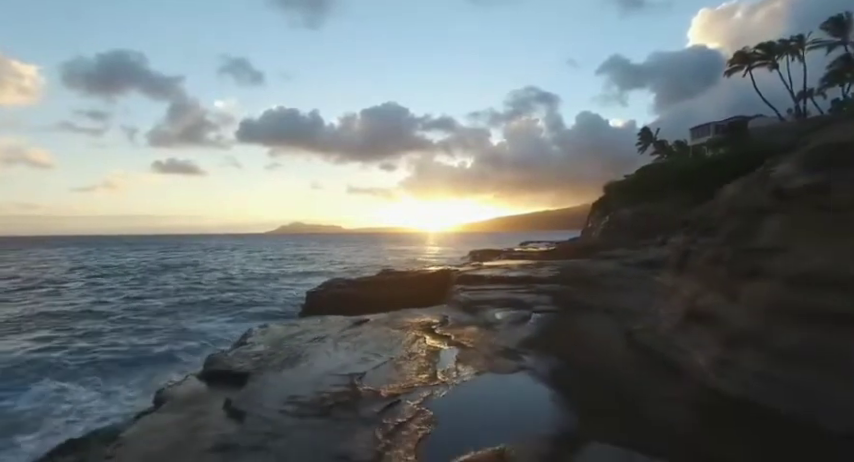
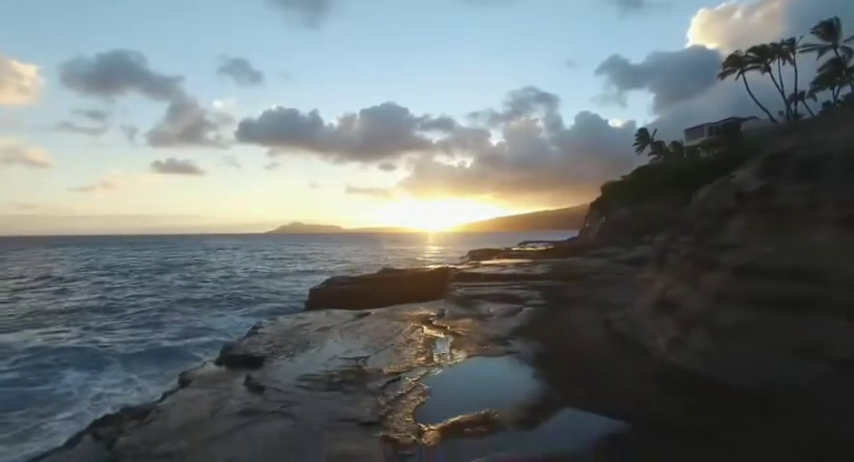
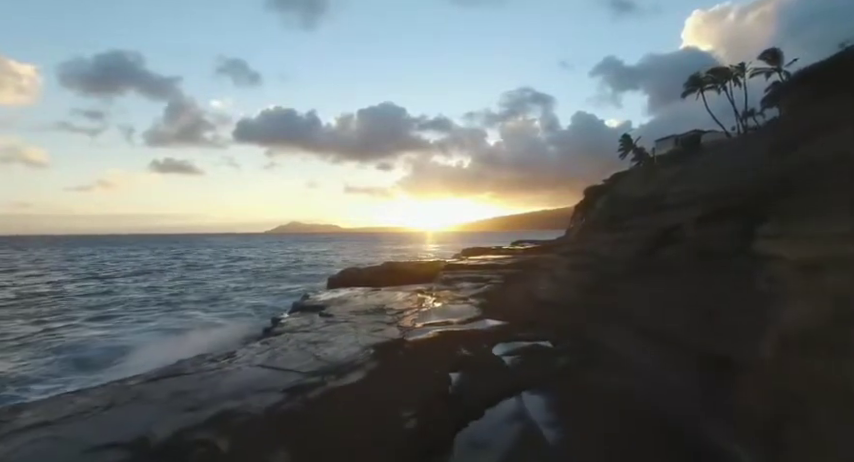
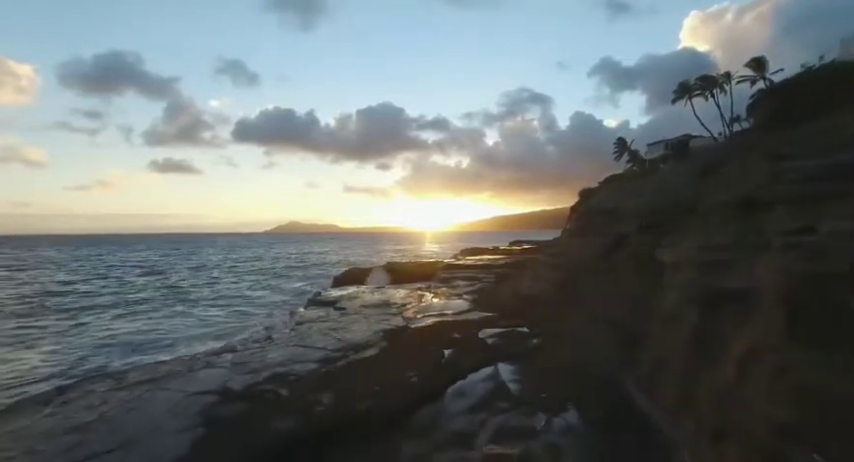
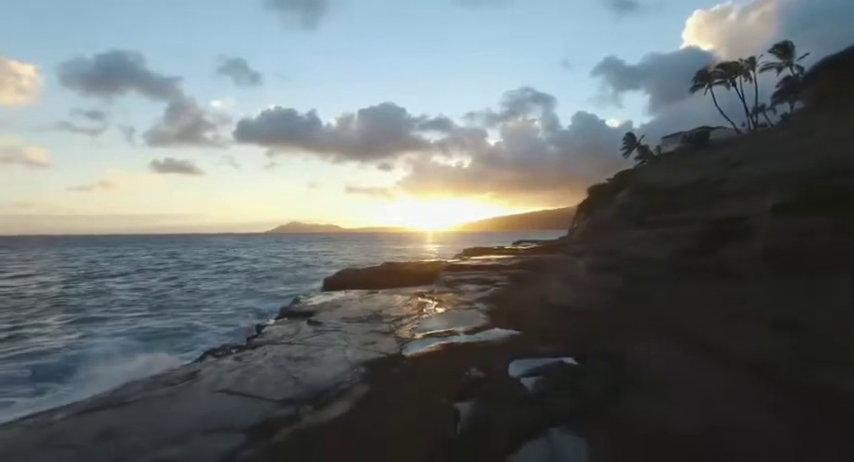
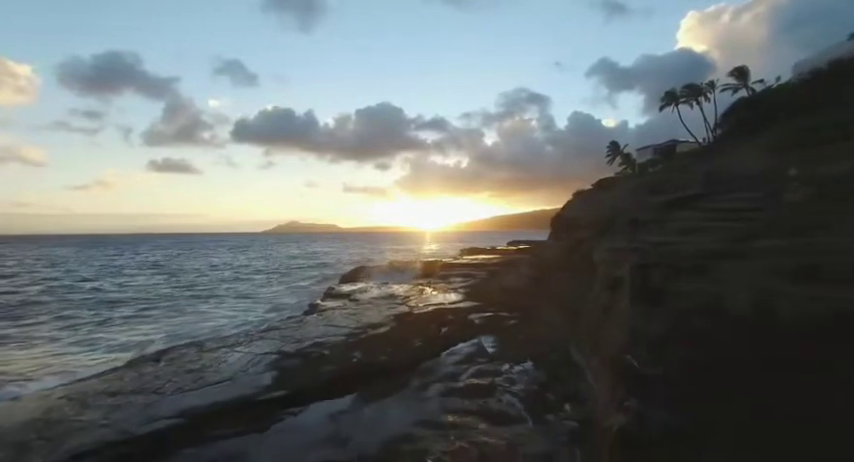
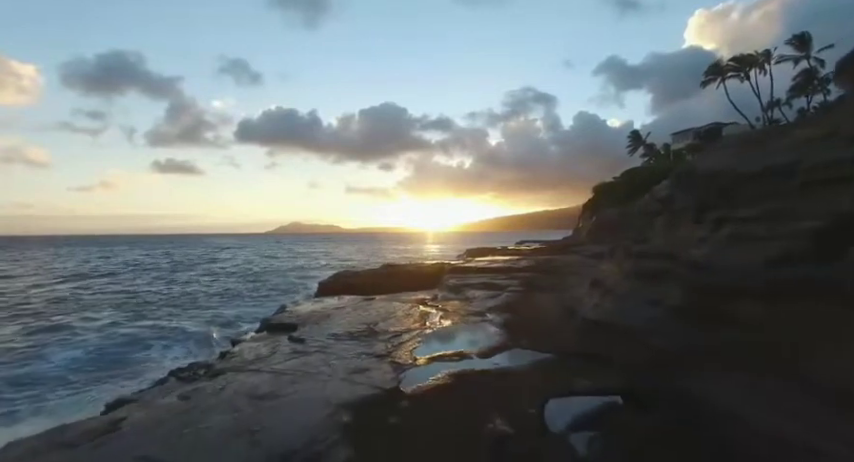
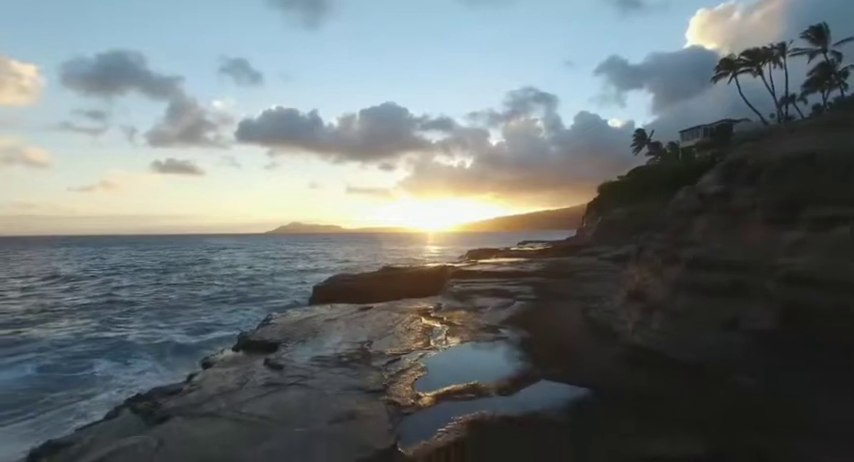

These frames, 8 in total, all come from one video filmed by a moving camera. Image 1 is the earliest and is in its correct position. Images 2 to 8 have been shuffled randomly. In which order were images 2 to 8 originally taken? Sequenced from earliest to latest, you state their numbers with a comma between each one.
2, 8, 7, 5, 3, 4, 6
